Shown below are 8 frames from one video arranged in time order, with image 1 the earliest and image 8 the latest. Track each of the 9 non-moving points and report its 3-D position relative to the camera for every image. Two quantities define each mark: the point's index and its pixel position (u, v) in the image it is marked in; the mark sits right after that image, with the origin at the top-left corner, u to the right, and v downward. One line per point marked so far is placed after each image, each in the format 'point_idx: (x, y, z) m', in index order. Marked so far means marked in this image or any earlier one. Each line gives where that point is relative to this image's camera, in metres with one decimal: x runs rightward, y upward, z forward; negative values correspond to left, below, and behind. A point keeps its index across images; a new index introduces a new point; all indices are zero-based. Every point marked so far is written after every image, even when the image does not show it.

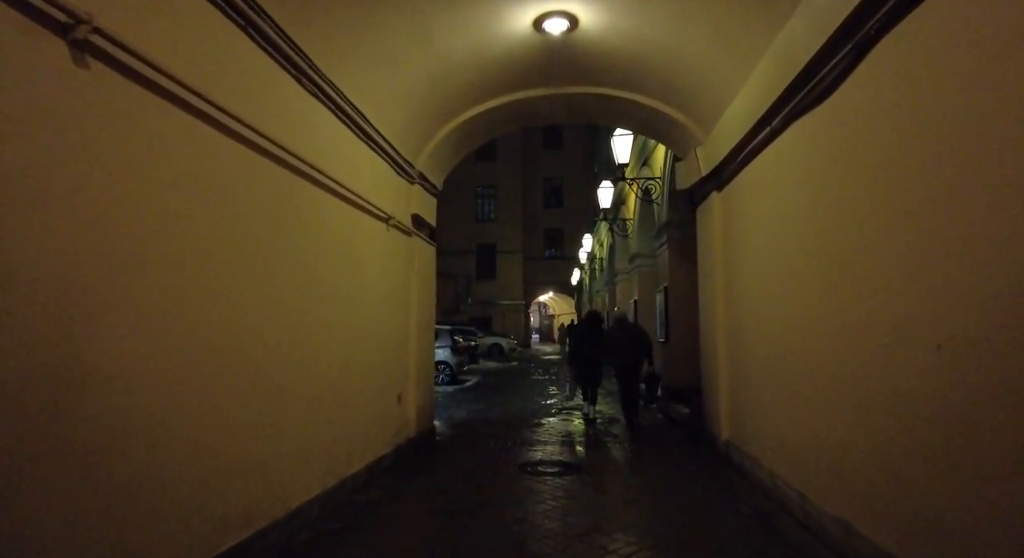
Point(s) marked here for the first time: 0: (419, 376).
0: (-1.2, -1.2, +8.1) m
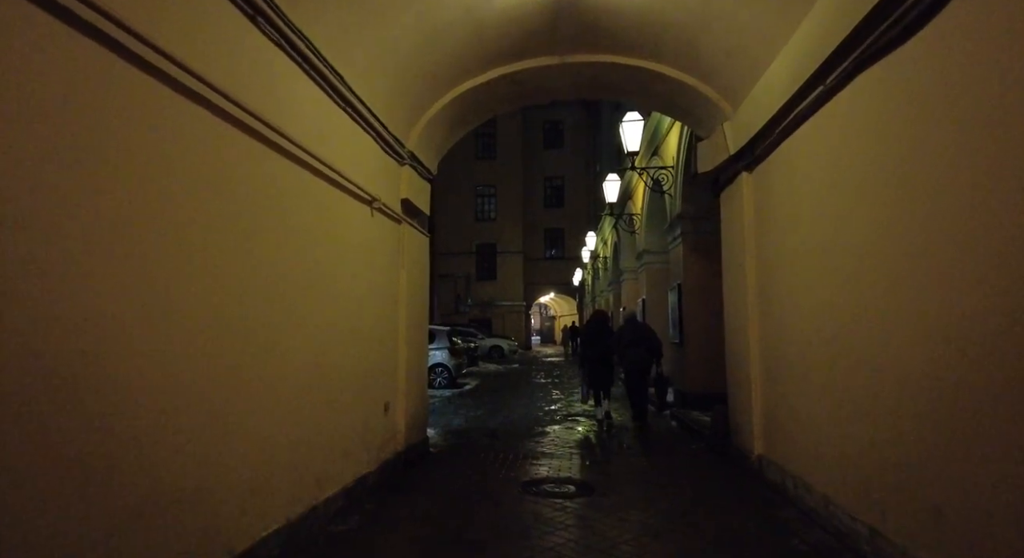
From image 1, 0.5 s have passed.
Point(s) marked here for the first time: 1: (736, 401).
0: (-1.2, -1.1, +7.2) m
1: (+2.5, -1.3, +6.8) m
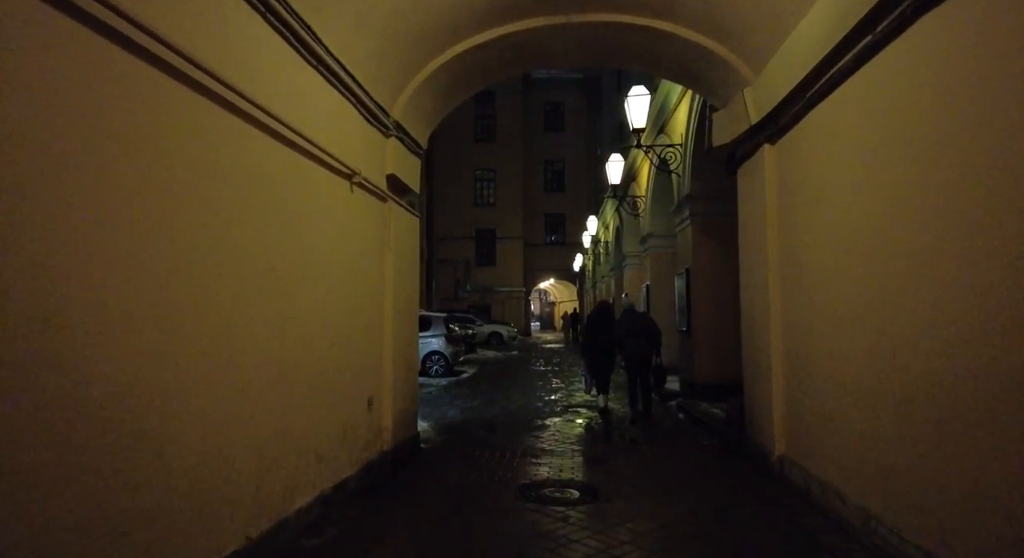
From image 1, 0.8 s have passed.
0: (-1.2, -1.0, +6.7) m
1: (+2.5, -1.2, +6.3) m
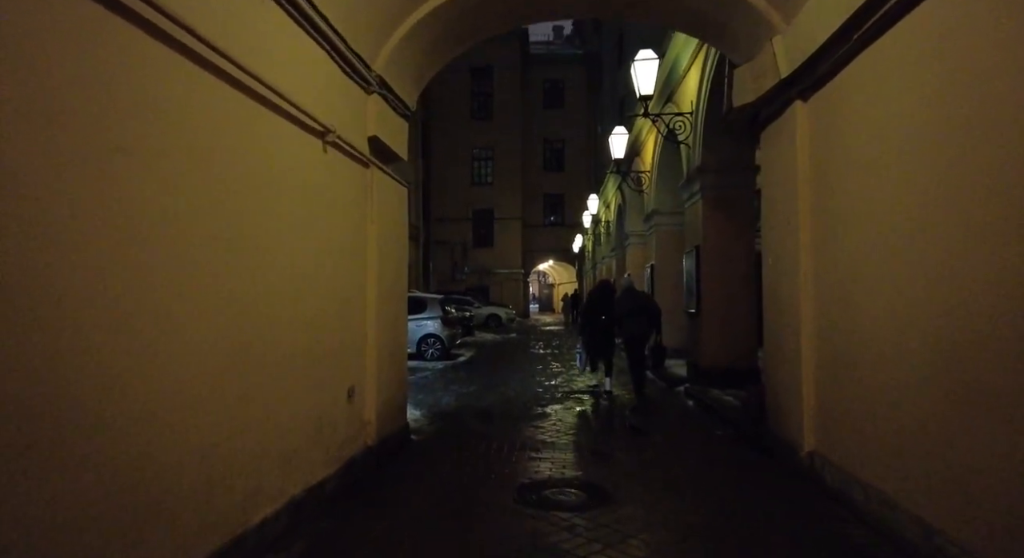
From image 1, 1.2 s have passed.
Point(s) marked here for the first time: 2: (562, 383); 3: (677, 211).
0: (-1.2, -0.7, +6.0) m
1: (+2.4, -0.9, +5.7) m
2: (+1.0, -2.0, +12.2) m
3: (+3.6, +1.5, +13.3) m
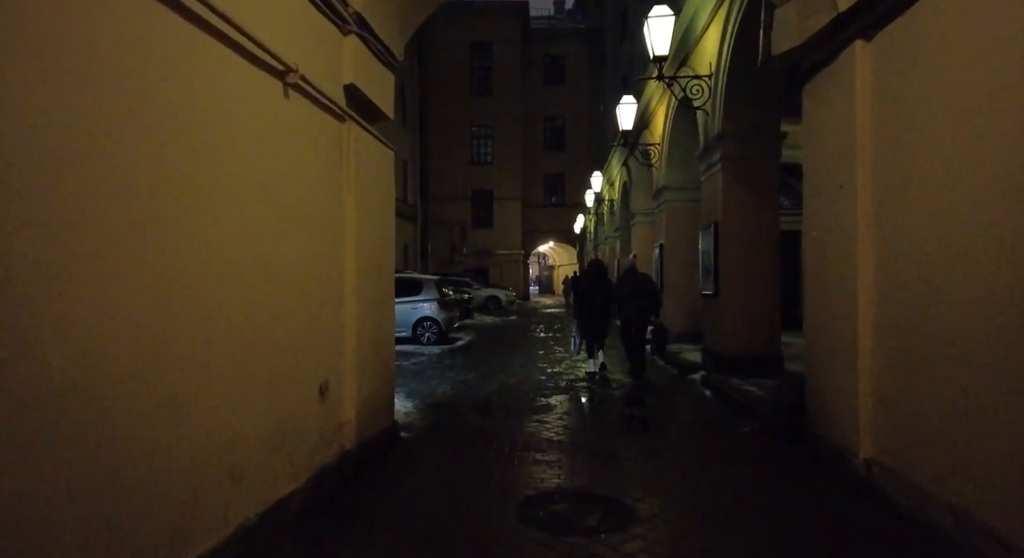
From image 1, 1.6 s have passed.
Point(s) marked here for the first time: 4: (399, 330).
0: (-1.2, -0.5, +5.3) m
1: (+2.5, -0.8, +4.9) m
2: (+1.0, -1.7, +11.4) m
3: (+3.6, +1.9, +12.5) m
4: (-2.8, -1.3, +15.2) m
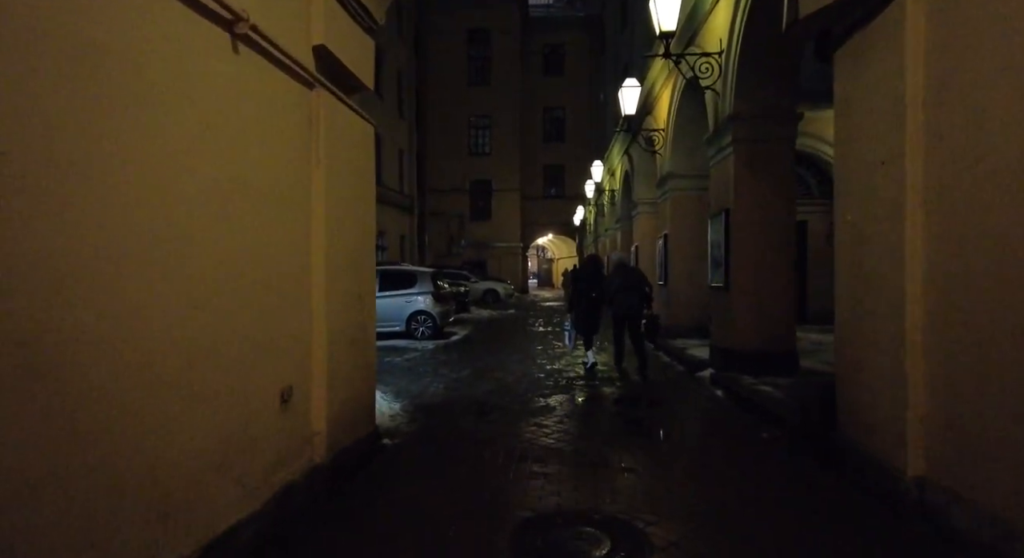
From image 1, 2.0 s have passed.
0: (-1.2, -0.5, +4.7) m
1: (+2.4, -0.7, +4.4) m
2: (+0.9, -1.5, +10.9) m
3: (+3.5, +2.0, +11.9) m
4: (-2.8, -1.1, +14.6) m
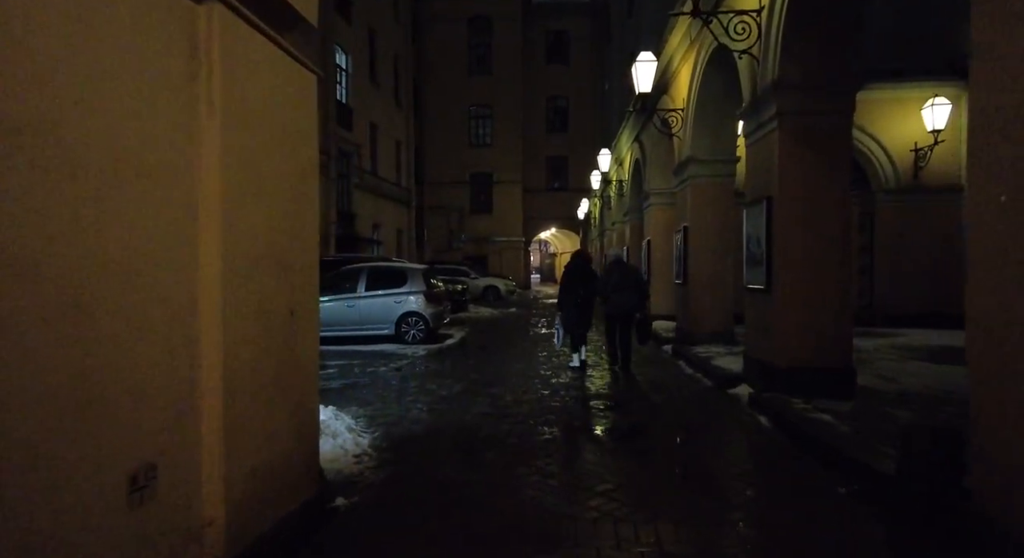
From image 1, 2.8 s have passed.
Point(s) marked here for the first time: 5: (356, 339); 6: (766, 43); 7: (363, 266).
0: (-1.3, -0.5, +3.3) m
1: (+2.4, -0.7, +3.0) m
2: (+0.9, -1.5, +9.5) m
3: (+3.5, +2.0, +10.5) m
4: (-2.8, -1.0, +13.3) m
5: (-3.5, -1.4, +13.9) m
6: (+2.9, +2.6, +7.0) m
7: (-3.3, +0.3, +13.5) m
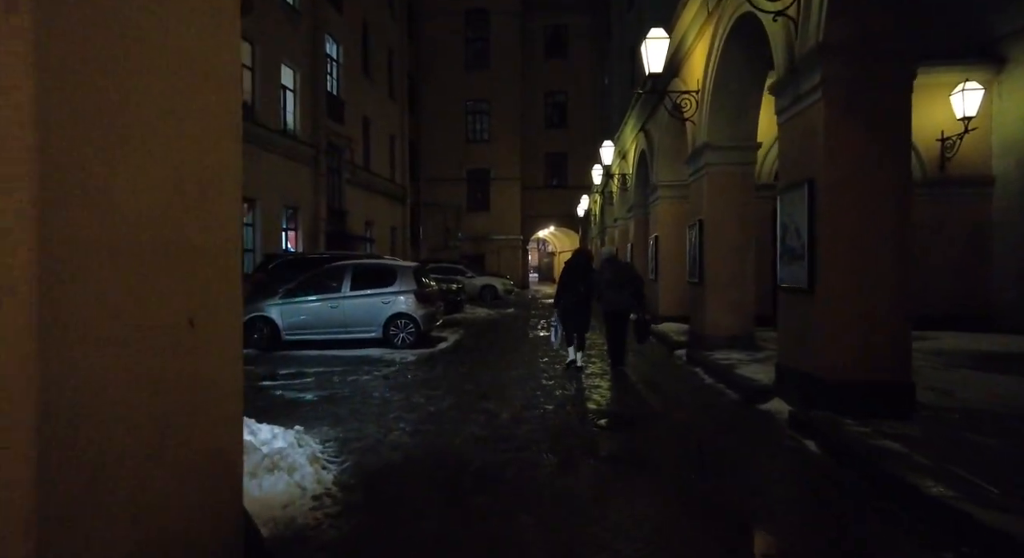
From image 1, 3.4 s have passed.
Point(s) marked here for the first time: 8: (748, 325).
0: (-1.3, -0.5, +2.3) m
1: (+2.4, -0.7, +2.0) m
2: (+0.9, -1.5, +8.5) m
3: (+3.5, +2.1, +9.4) m
4: (-2.9, -1.0, +12.2) m
5: (-3.5, -1.3, +12.8) m
6: (+2.9, +2.7, +5.9) m
7: (-3.3, +0.3, +12.5) m
8: (+3.9, -0.7, +10.2) m
